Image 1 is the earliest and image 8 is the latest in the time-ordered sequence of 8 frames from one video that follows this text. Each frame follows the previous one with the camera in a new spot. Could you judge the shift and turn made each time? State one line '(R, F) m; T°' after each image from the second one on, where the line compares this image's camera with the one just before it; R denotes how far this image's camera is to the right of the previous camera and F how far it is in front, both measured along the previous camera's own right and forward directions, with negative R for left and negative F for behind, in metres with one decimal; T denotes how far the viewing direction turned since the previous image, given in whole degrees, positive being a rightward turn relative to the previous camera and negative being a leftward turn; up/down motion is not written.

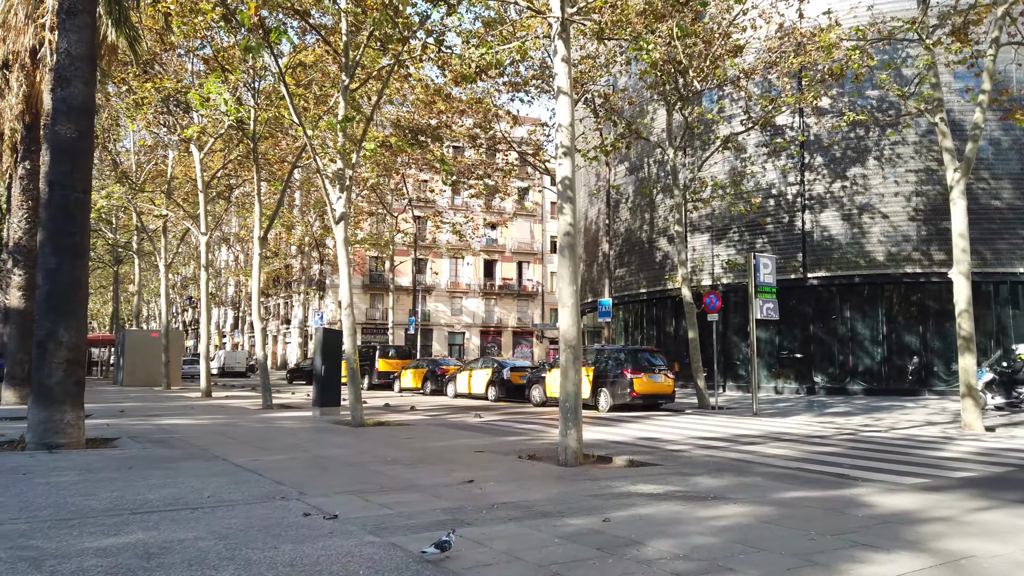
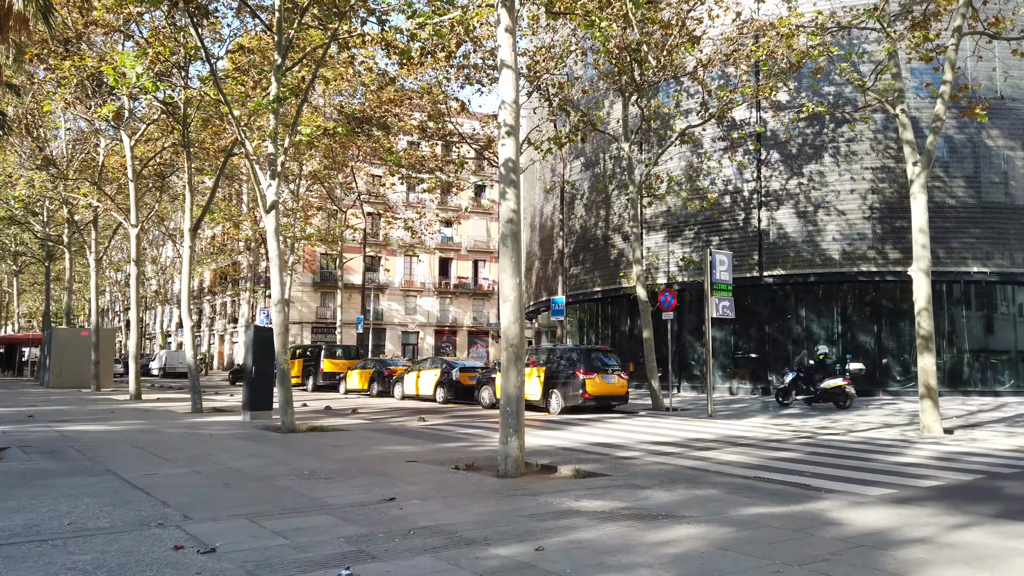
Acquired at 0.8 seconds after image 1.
(+0.3, +0.9) m; +3°
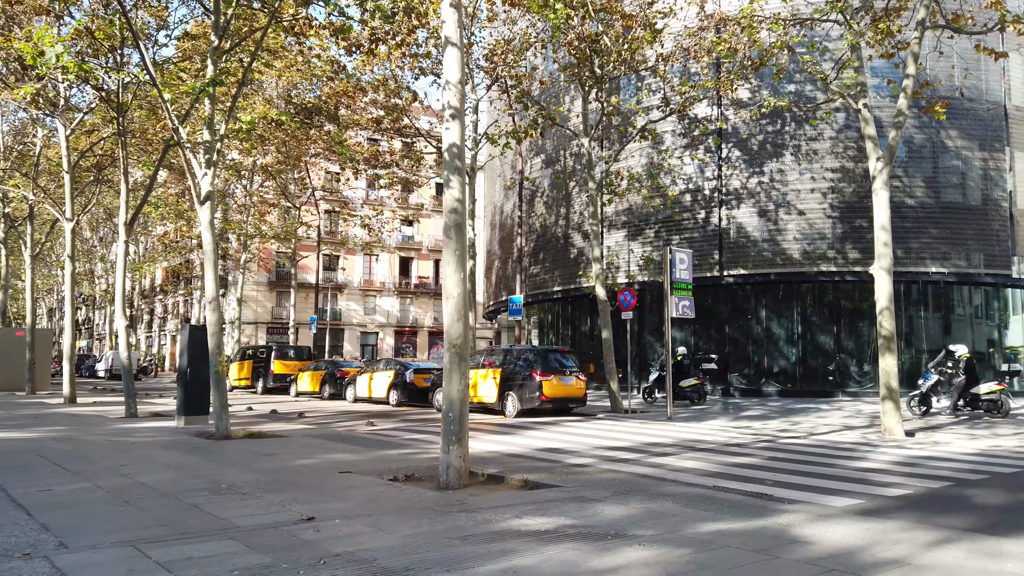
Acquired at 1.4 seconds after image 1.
(+0.2, +0.7) m; +3°
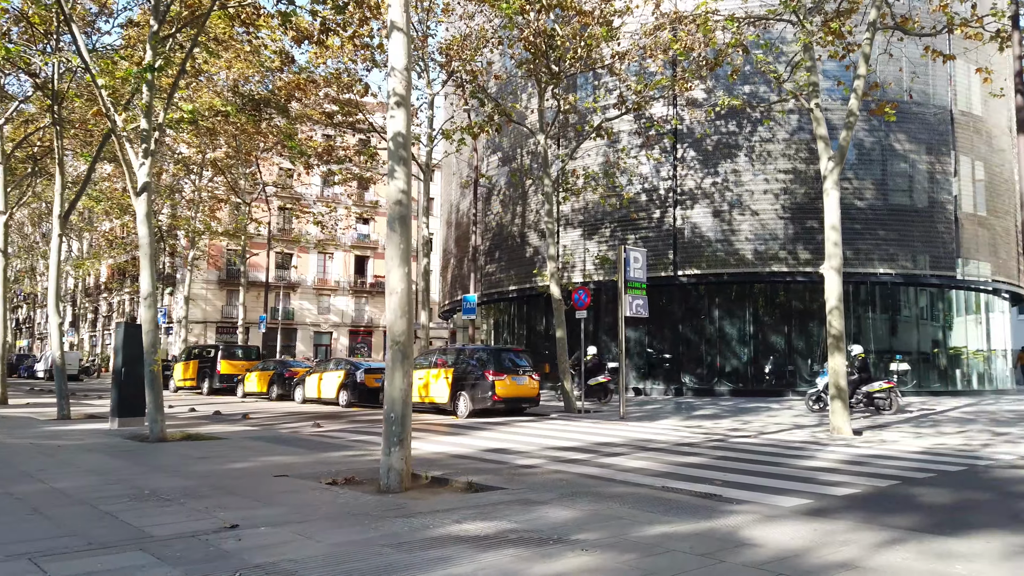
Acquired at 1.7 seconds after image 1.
(+0.1, +0.3) m; +3°
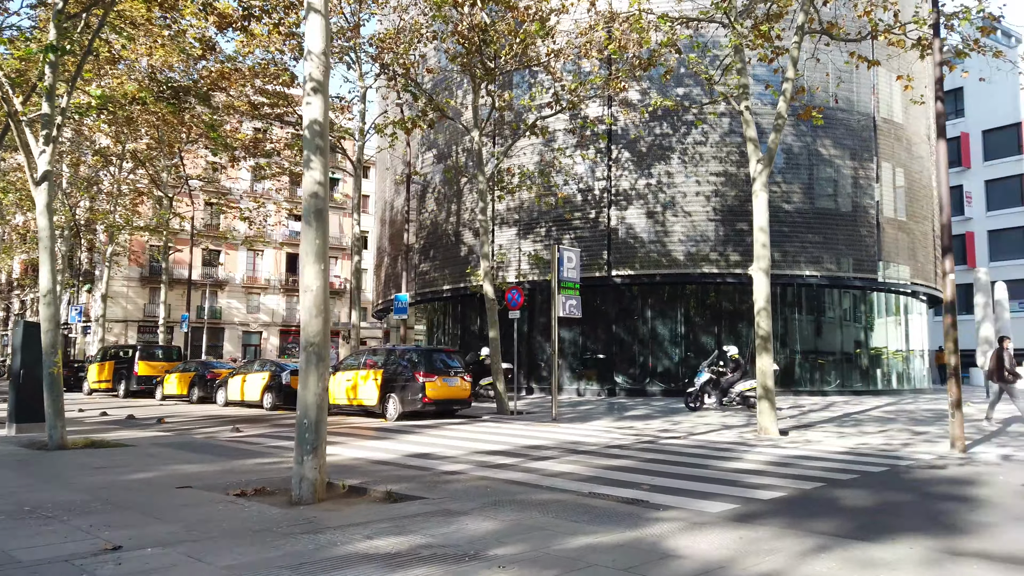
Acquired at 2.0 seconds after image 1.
(+0.2, +0.3) m; +5°
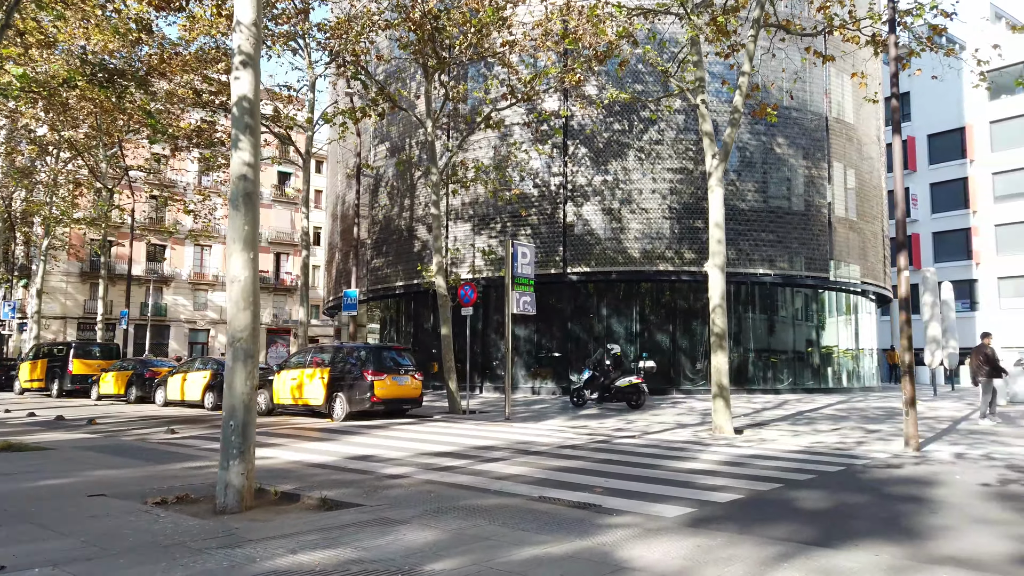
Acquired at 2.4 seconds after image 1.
(+0.1, +0.4) m; +3°
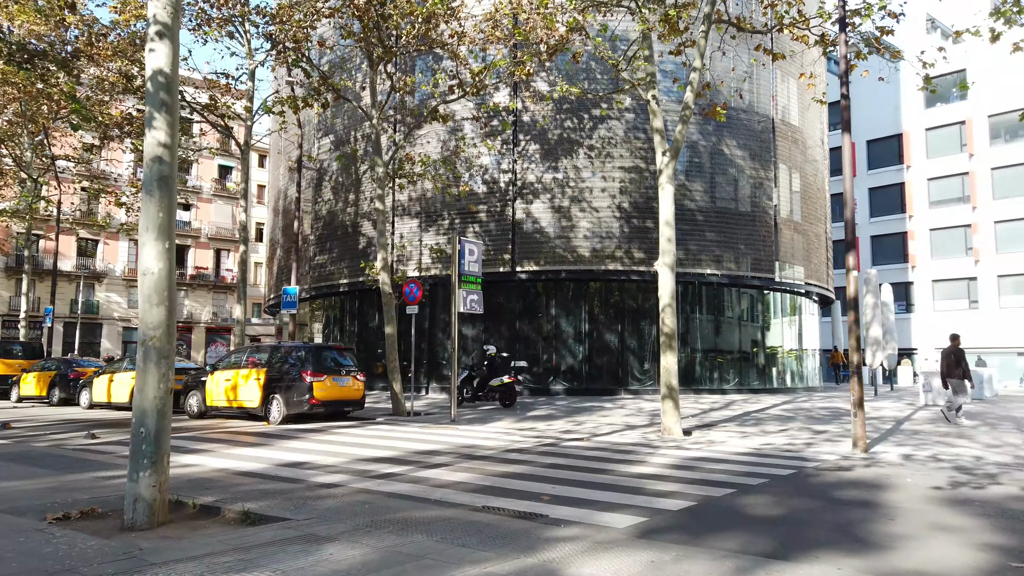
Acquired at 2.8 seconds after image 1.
(+0.1, +0.4) m; +4°
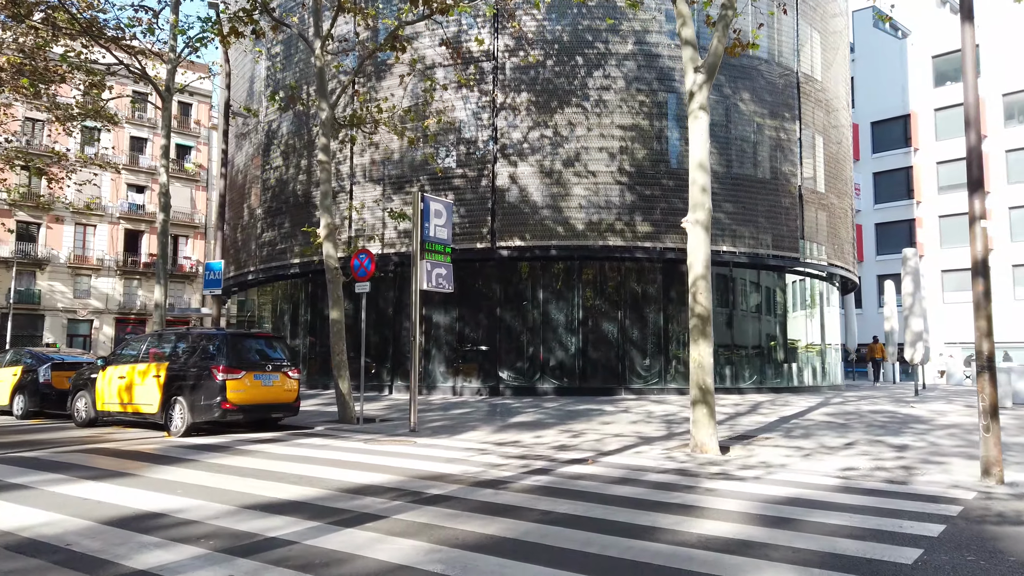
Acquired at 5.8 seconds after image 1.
(+0.1, +3.6) m; +1°
